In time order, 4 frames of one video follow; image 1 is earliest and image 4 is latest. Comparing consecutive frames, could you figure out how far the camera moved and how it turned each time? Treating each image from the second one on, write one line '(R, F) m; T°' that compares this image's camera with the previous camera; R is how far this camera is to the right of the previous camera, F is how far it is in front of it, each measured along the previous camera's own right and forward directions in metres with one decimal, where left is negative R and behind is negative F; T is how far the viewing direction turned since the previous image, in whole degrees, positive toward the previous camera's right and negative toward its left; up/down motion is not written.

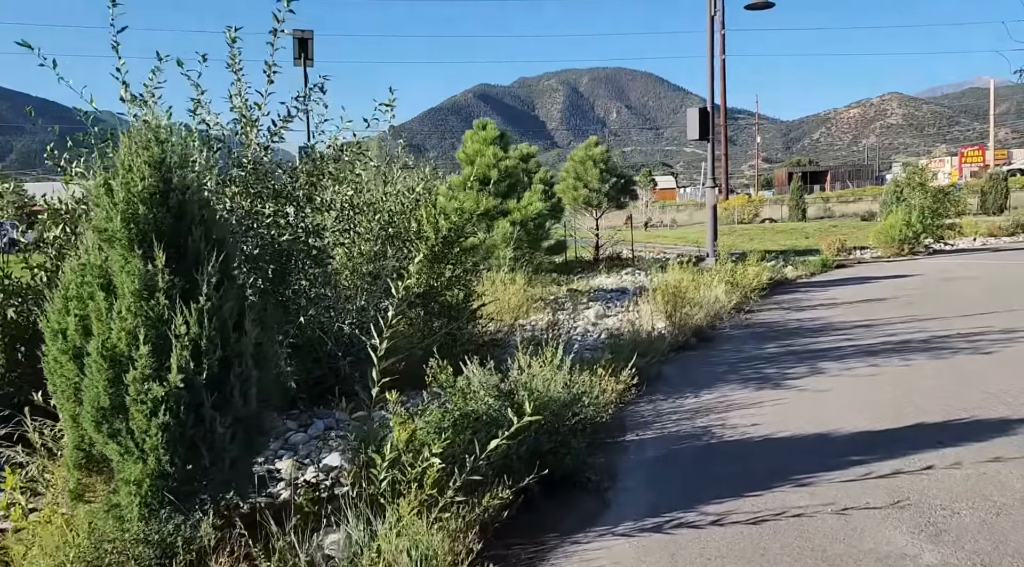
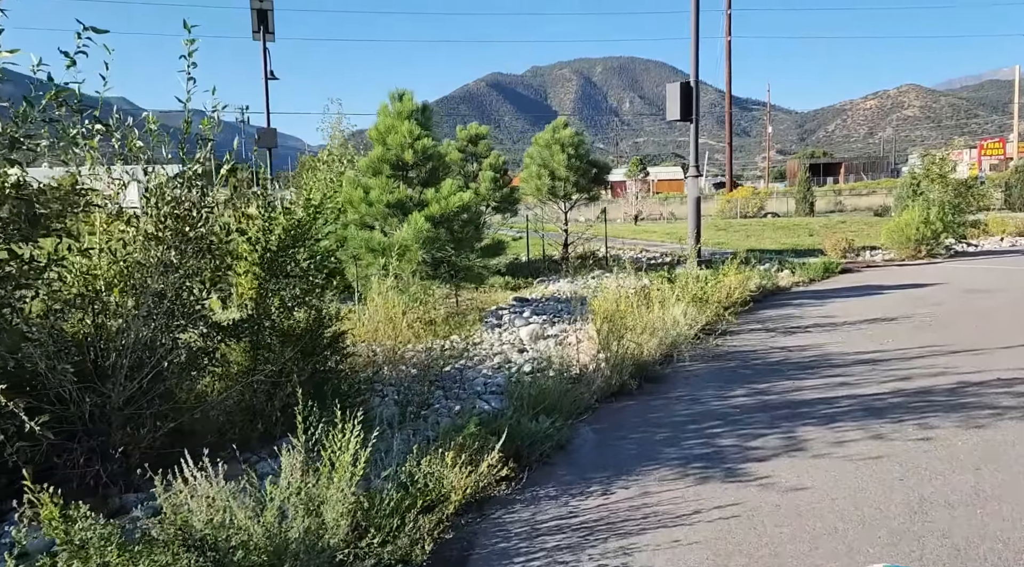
(+1.0, +2.6) m; -1°
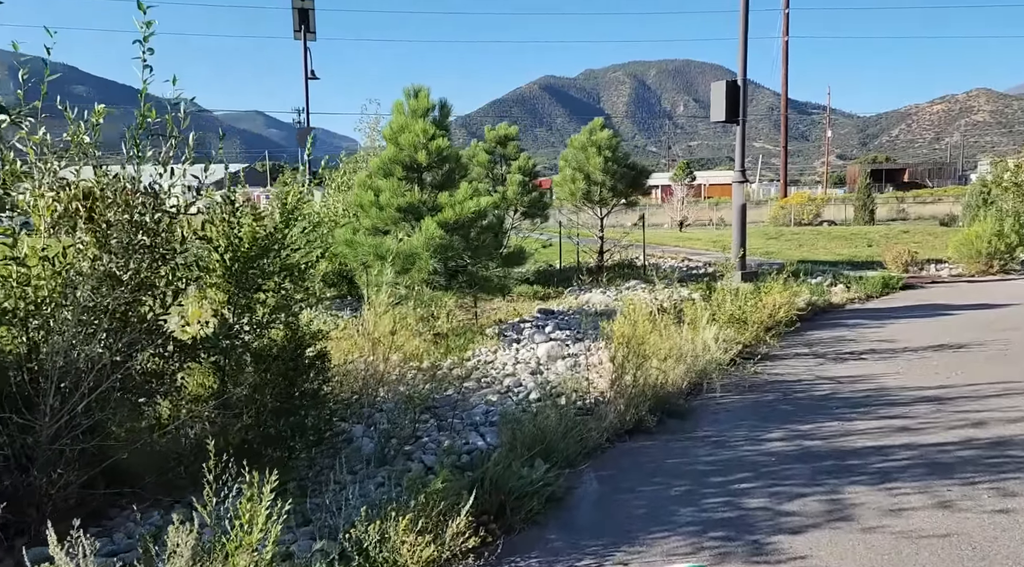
(+0.3, +0.9) m; -3°
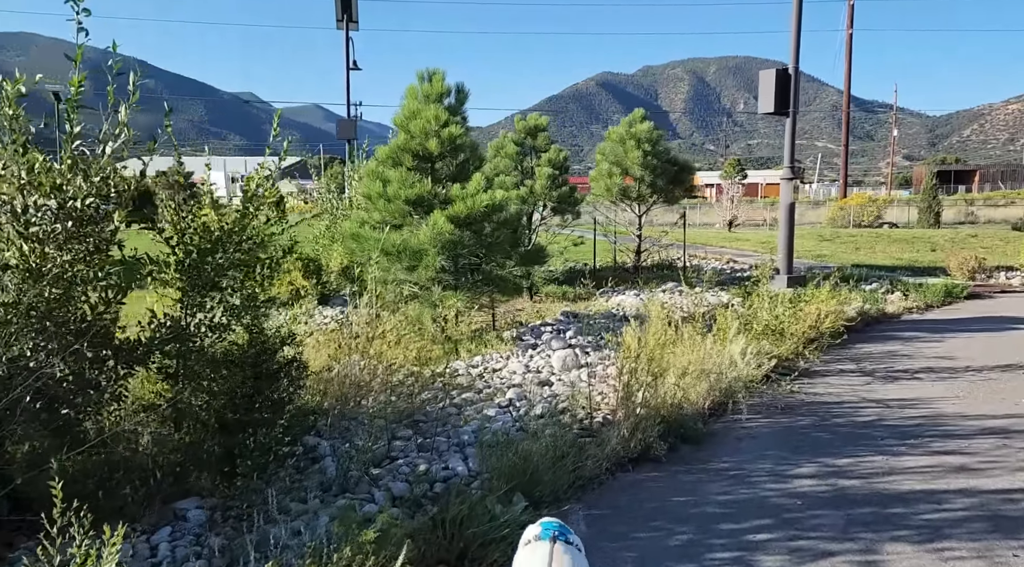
(+0.4, +0.8) m; -3°
